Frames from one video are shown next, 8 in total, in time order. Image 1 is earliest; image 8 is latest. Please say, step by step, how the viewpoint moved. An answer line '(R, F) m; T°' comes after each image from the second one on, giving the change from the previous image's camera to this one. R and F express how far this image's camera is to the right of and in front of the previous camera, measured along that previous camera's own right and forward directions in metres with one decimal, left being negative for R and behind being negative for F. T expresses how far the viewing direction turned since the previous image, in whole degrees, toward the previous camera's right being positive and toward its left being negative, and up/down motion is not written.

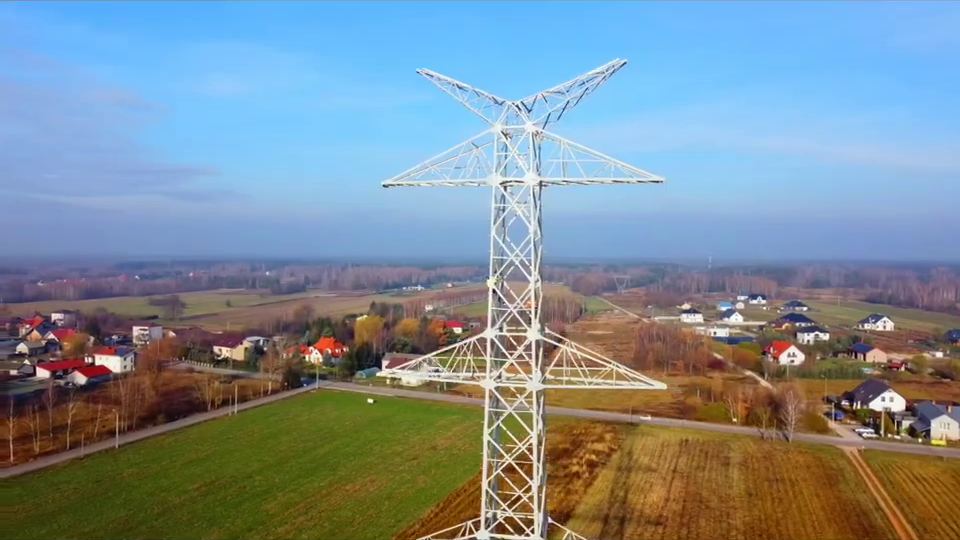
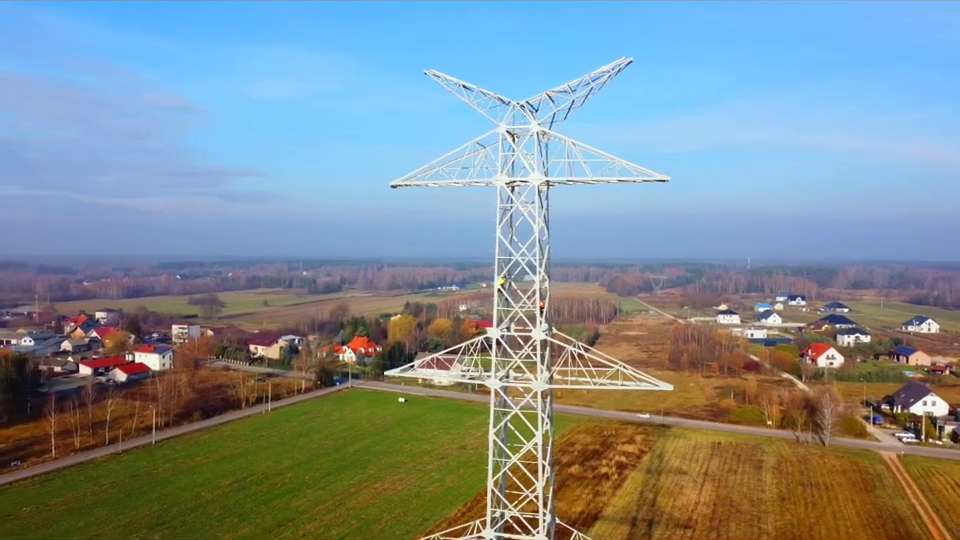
(+0.2, 0.0) m; -3°
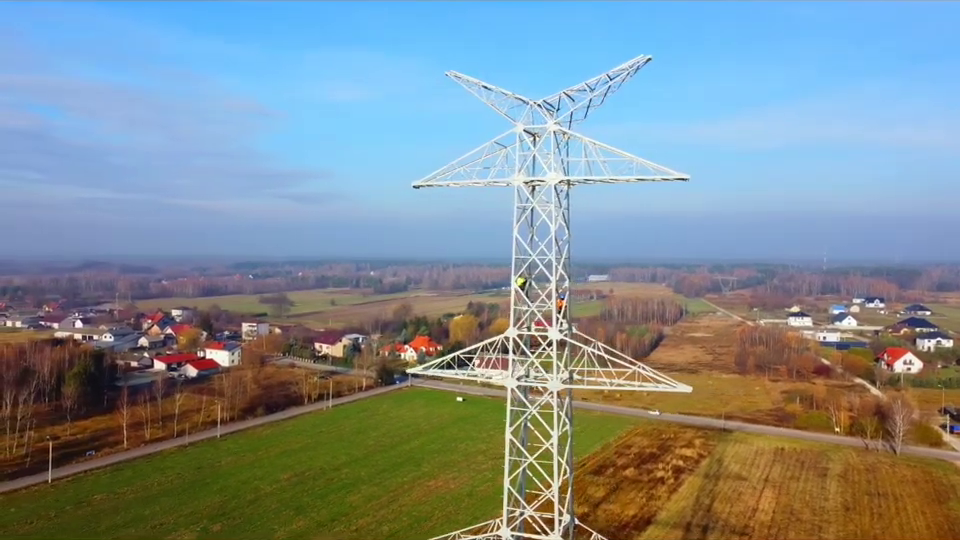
(+0.3, 0.0) m; -5°
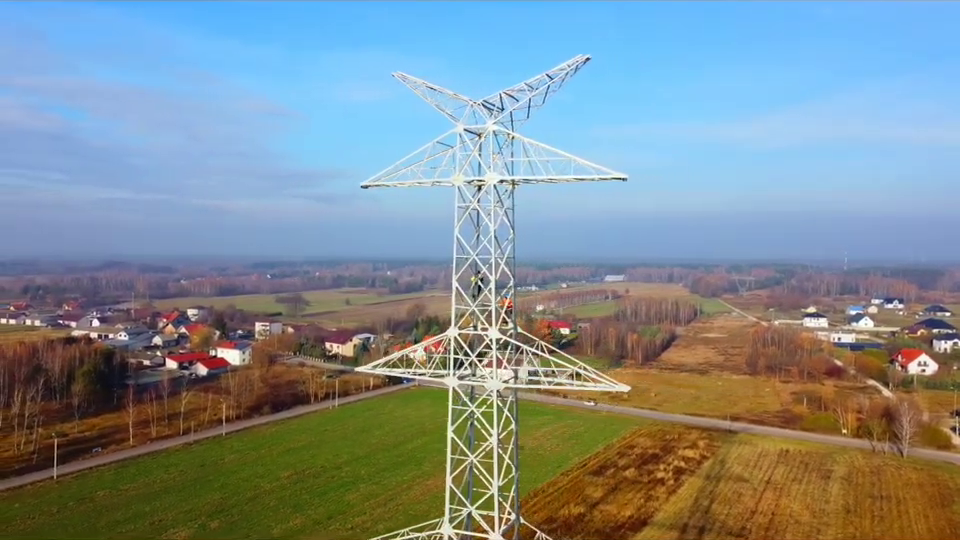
(+0.5, 0.0) m; -1°
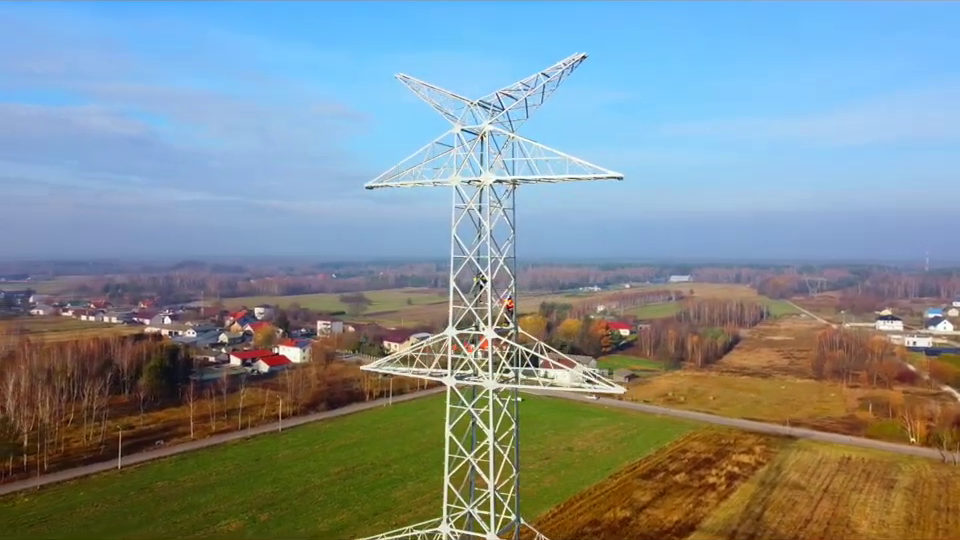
(+0.5, 0.0) m; -5°
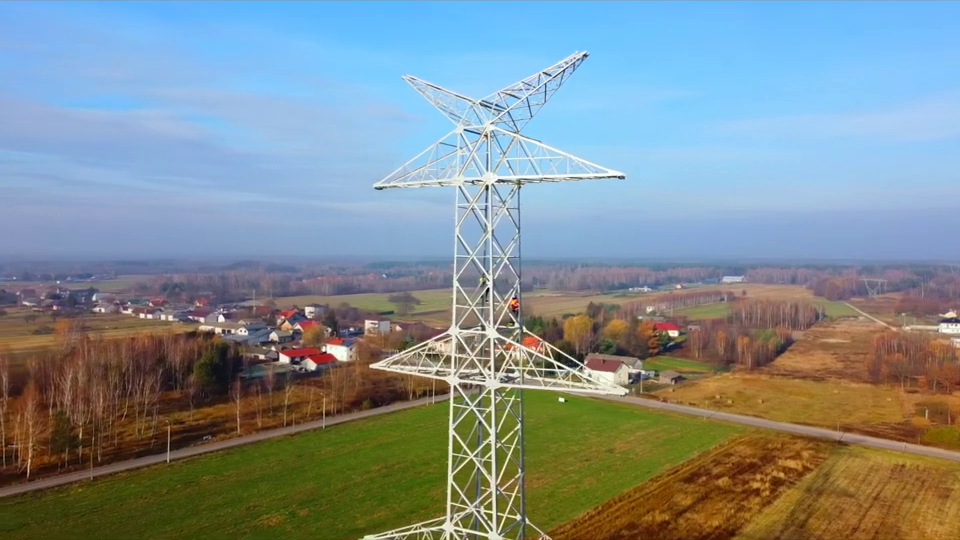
(+0.3, 0.0) m; -4°
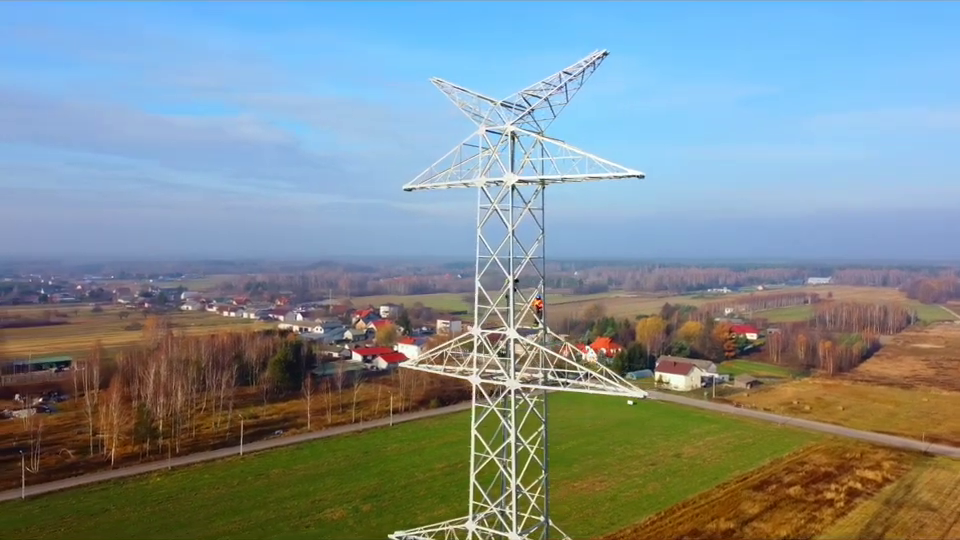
(+0.4, 0.0) m; -6°
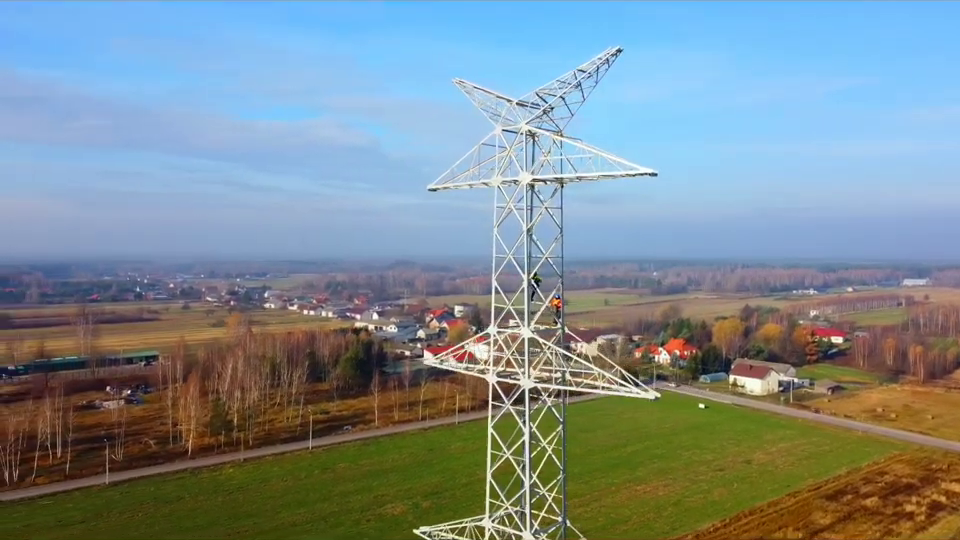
(+0.4, 0.0) m; -6°
